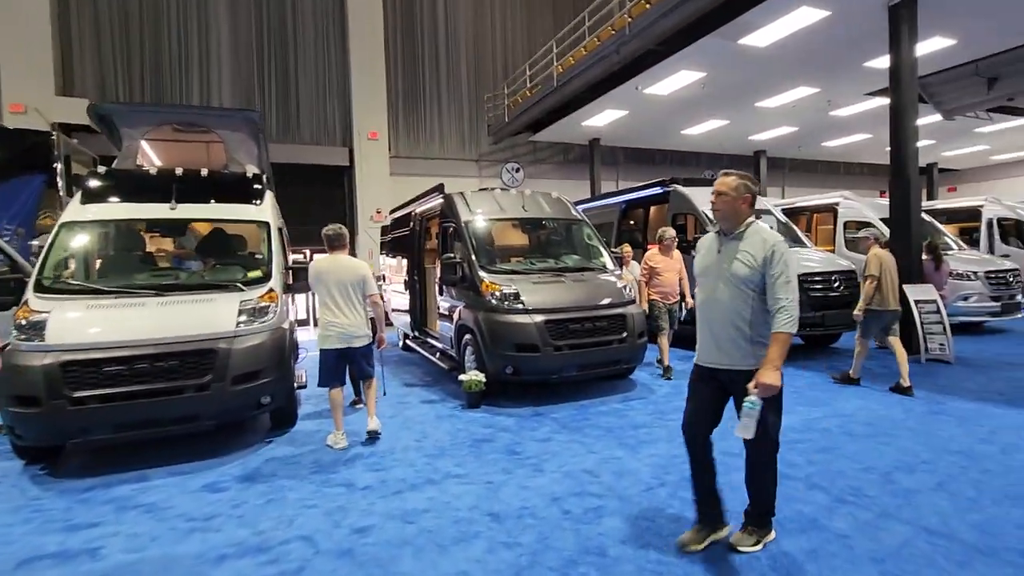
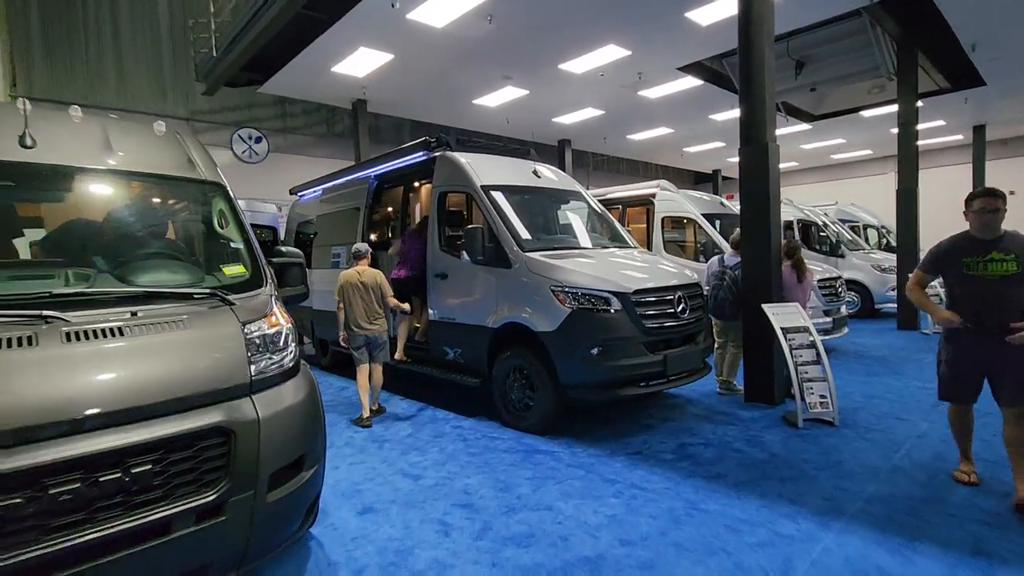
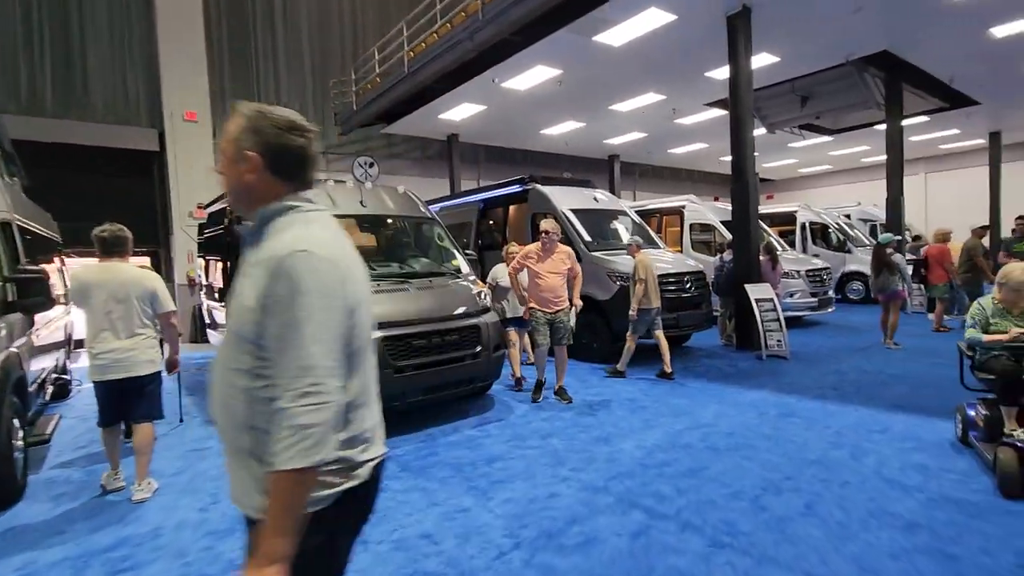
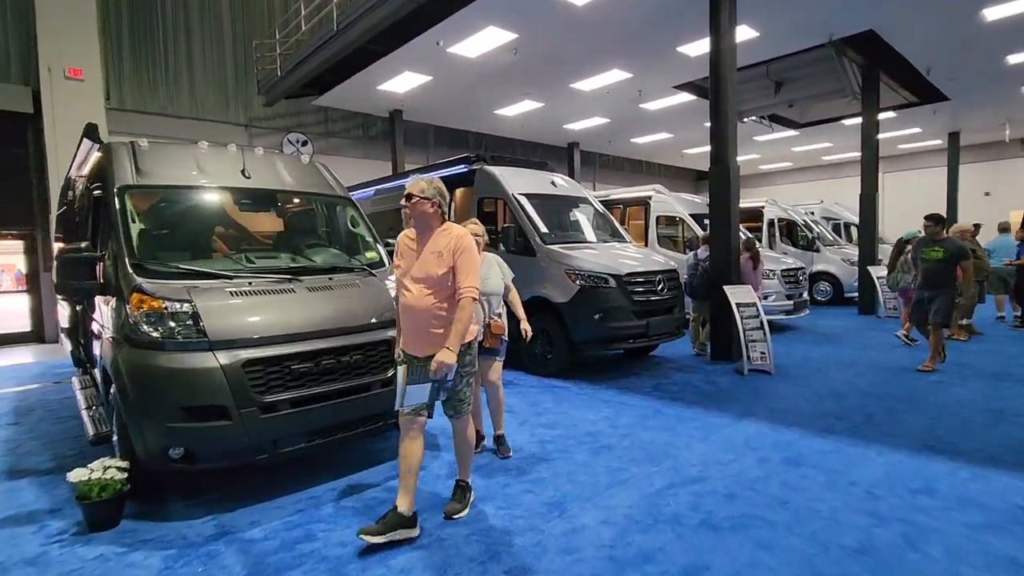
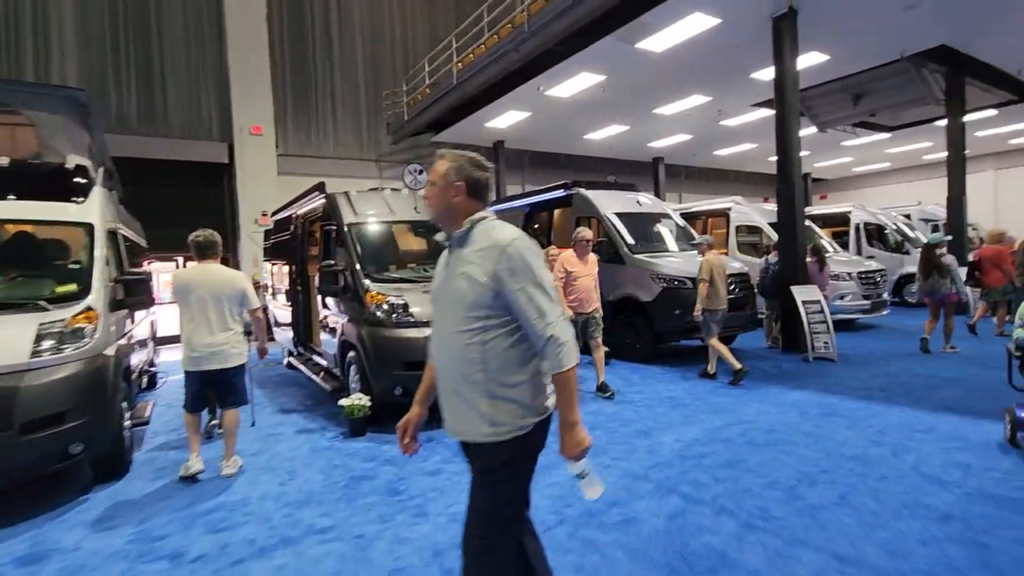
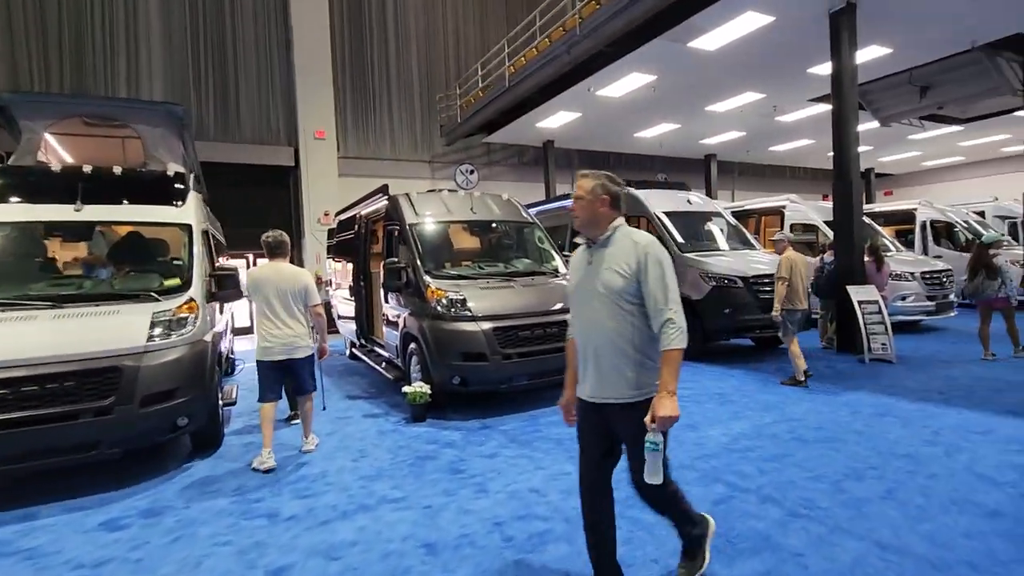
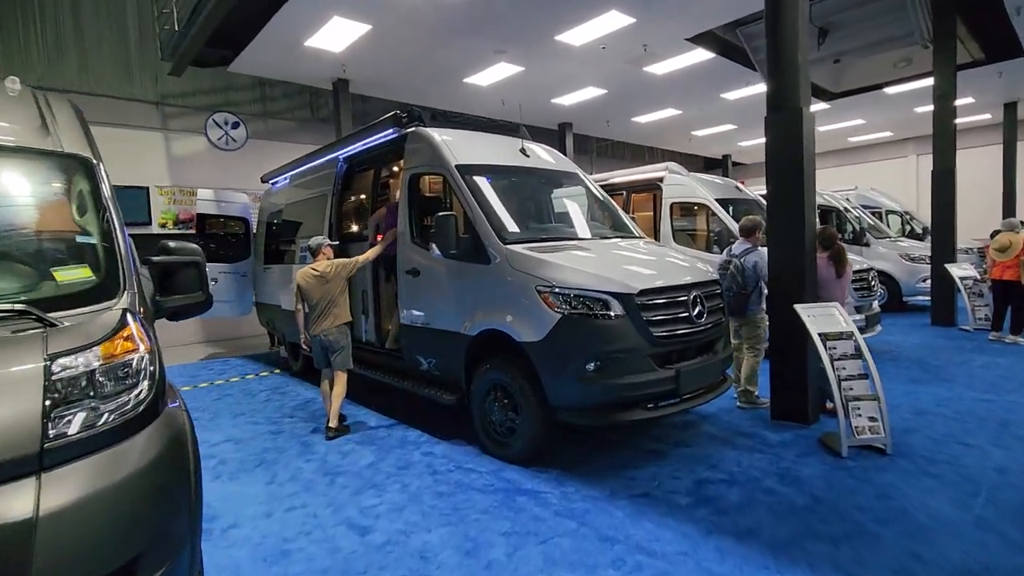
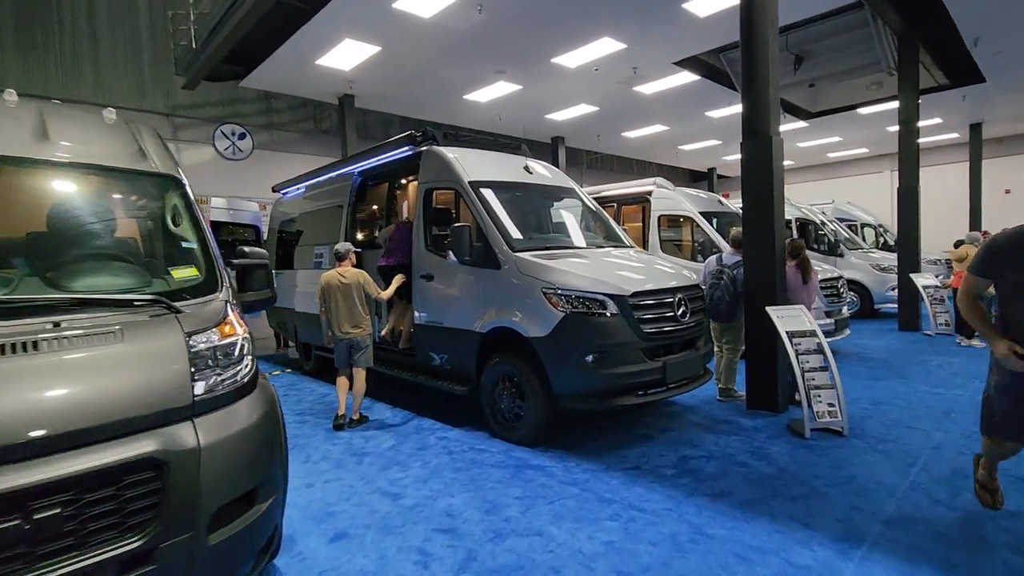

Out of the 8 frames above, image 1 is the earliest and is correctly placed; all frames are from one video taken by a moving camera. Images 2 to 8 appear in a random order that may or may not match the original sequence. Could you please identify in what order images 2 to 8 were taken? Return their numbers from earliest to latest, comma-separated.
6, 5, 3, 4, 2, 8, 7
